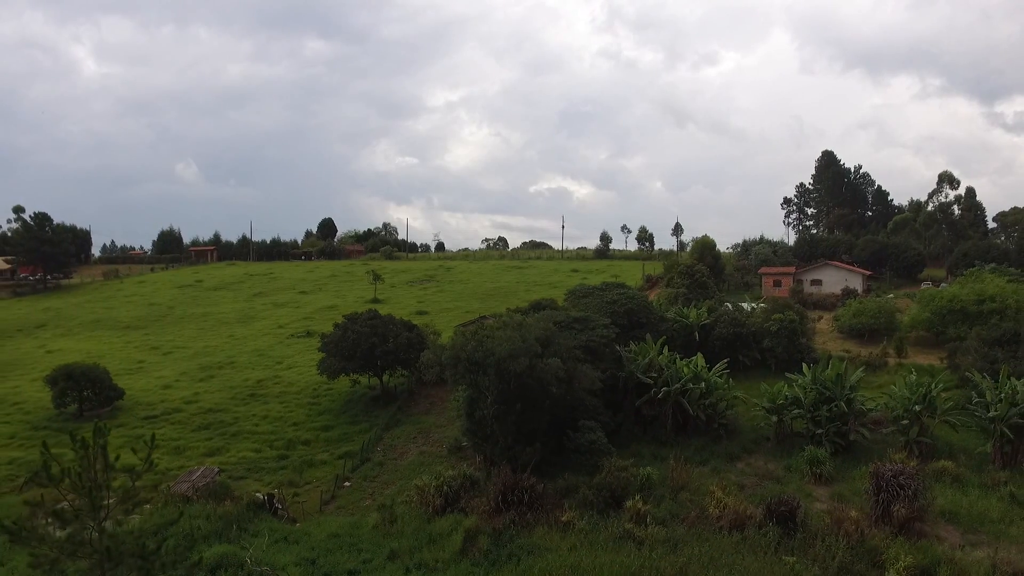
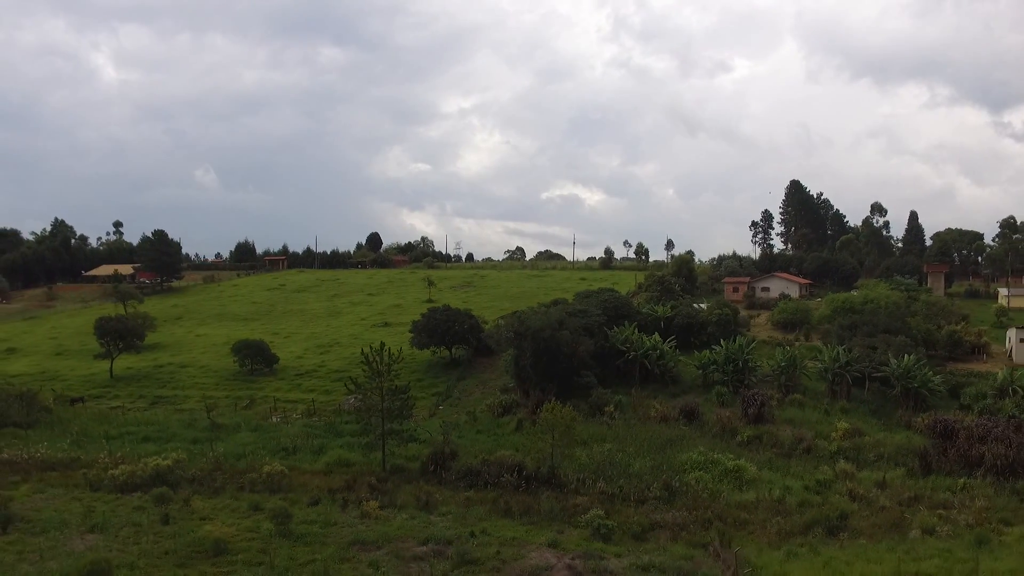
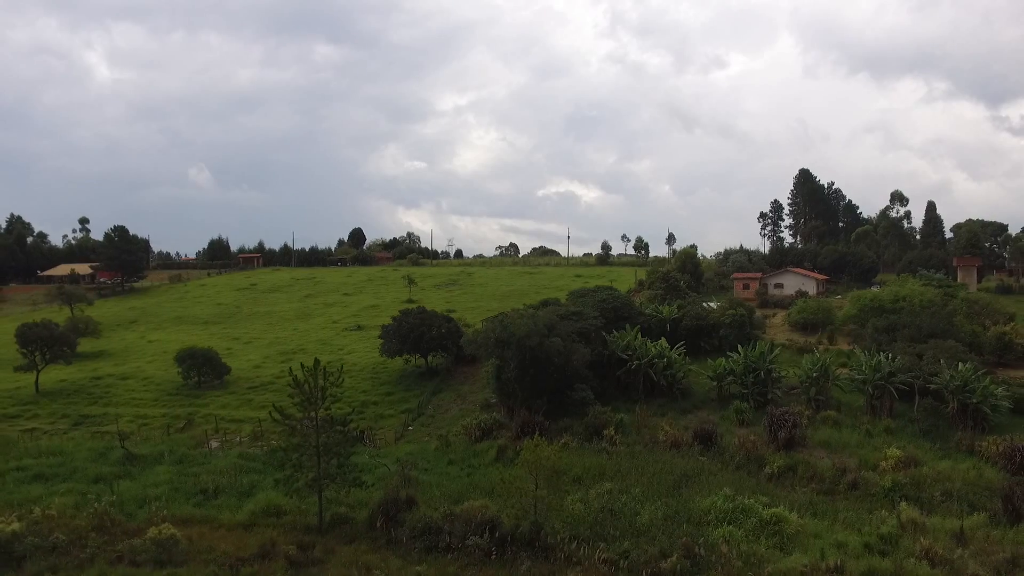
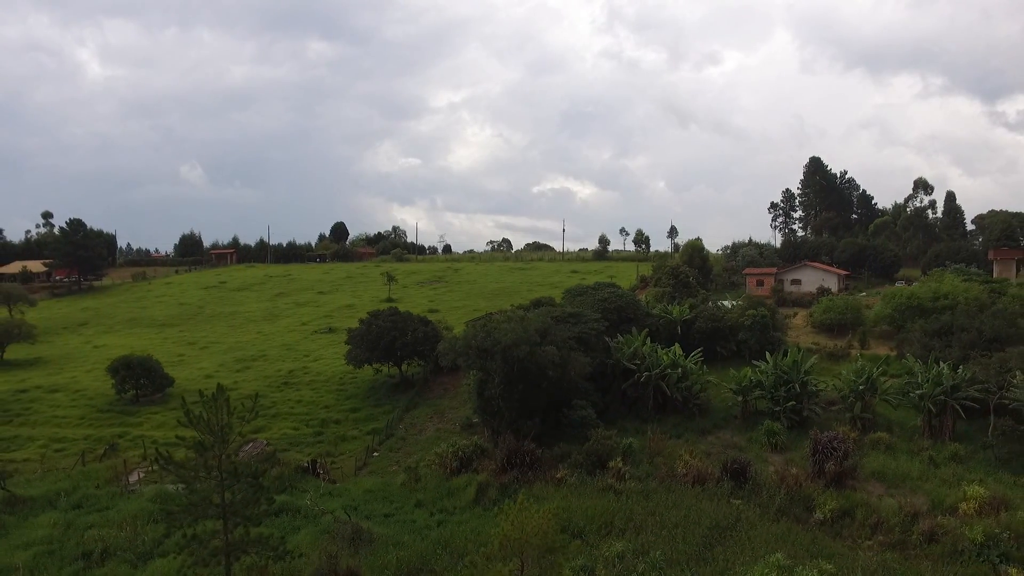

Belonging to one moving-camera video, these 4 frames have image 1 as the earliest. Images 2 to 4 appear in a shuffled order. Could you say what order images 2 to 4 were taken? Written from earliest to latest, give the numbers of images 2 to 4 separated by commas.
4, 3, 2
